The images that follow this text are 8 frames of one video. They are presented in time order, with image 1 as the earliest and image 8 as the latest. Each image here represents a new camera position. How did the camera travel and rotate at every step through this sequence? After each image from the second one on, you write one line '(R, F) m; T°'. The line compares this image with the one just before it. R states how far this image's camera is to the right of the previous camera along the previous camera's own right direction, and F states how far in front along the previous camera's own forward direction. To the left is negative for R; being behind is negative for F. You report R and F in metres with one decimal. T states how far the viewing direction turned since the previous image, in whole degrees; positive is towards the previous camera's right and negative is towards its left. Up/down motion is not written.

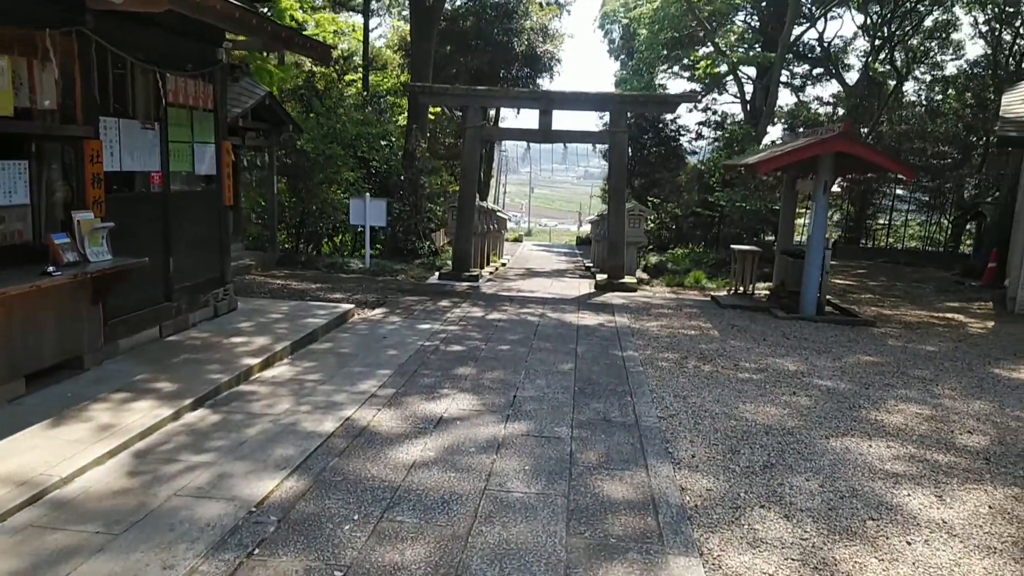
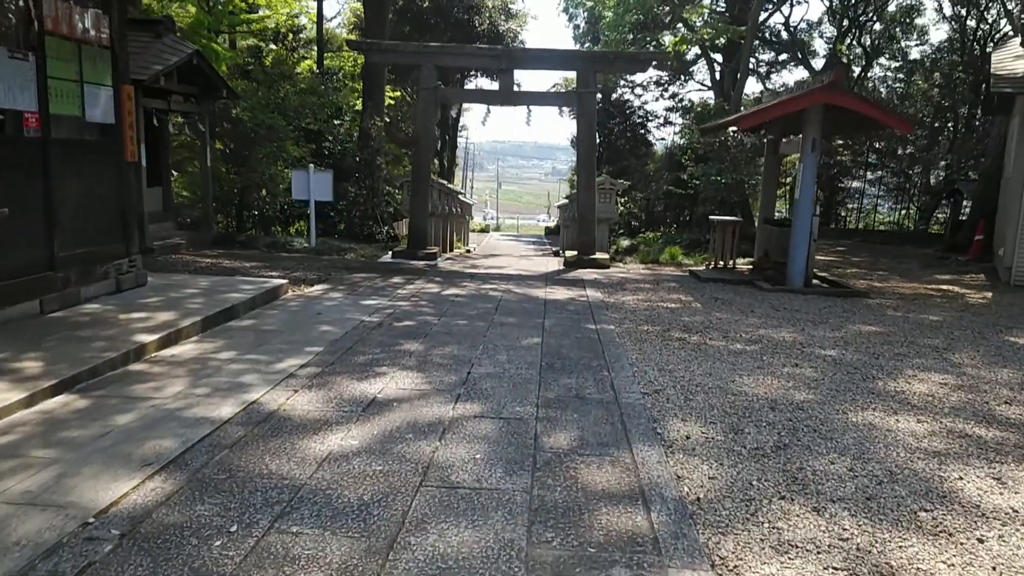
(+0.1, +0.9) m; +2°
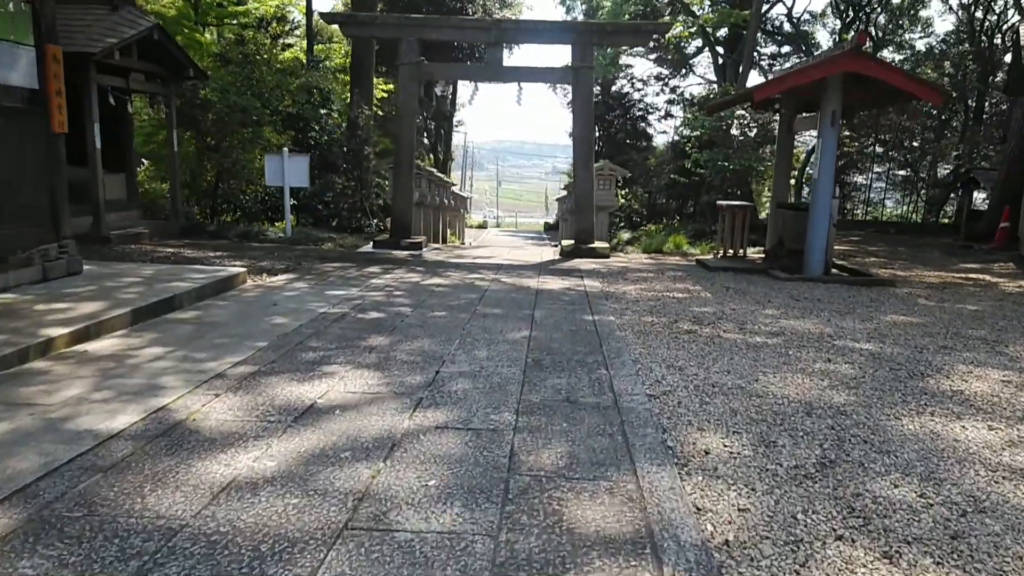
(+0.1, +0.8) m; 0°
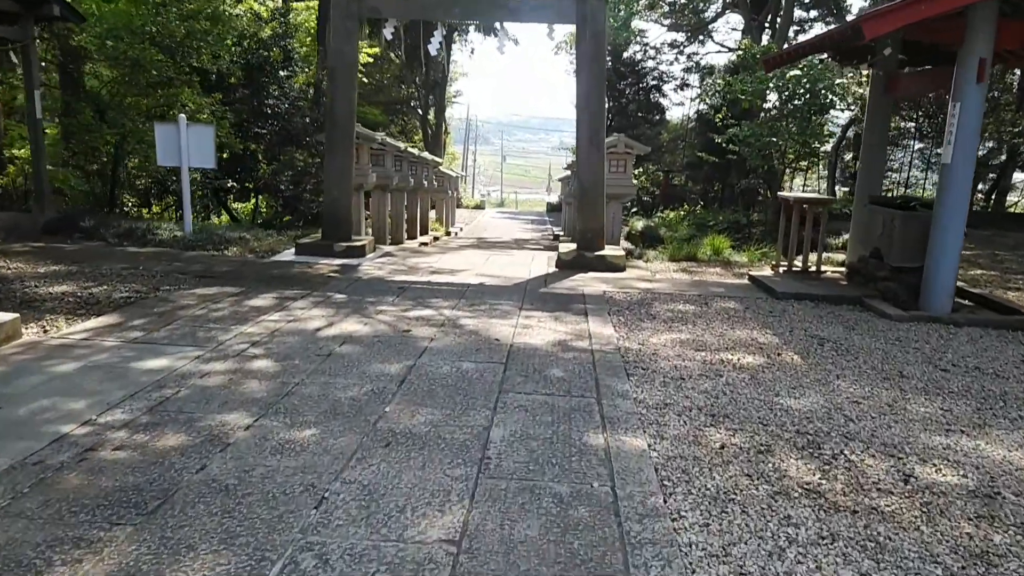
(+0.2, +2.5) m; 0°
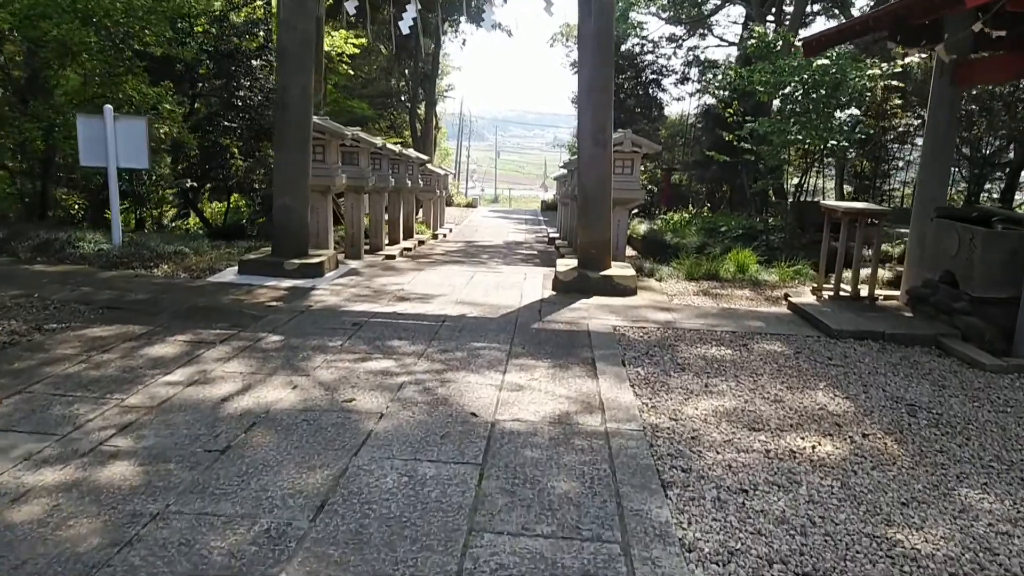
(0.0, +1.1) m; 0°
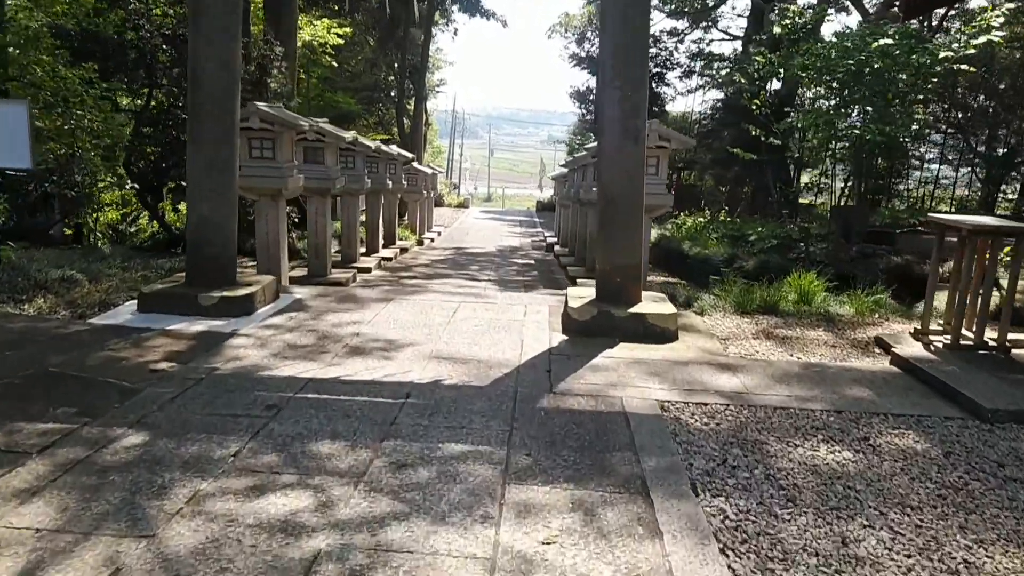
(0.0, +1.4) m; 0°
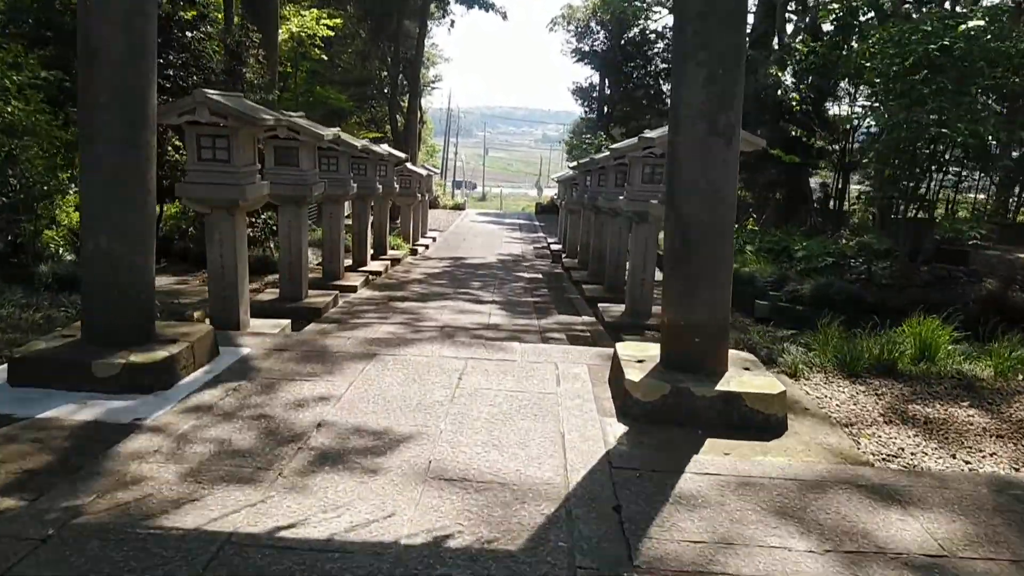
(-0.1, +1.2) m; 0°
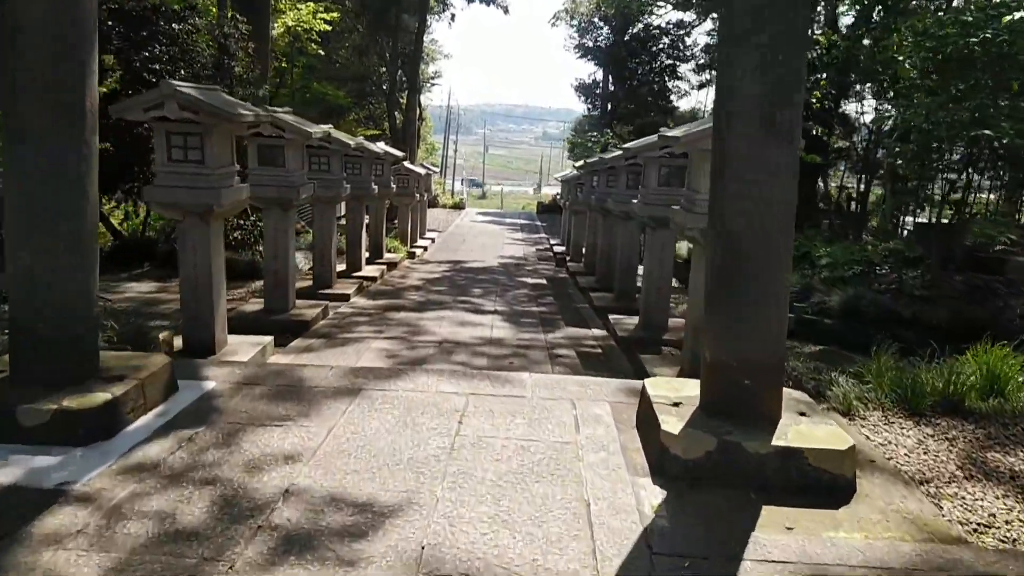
(0.0, +0.5) m; 0°
